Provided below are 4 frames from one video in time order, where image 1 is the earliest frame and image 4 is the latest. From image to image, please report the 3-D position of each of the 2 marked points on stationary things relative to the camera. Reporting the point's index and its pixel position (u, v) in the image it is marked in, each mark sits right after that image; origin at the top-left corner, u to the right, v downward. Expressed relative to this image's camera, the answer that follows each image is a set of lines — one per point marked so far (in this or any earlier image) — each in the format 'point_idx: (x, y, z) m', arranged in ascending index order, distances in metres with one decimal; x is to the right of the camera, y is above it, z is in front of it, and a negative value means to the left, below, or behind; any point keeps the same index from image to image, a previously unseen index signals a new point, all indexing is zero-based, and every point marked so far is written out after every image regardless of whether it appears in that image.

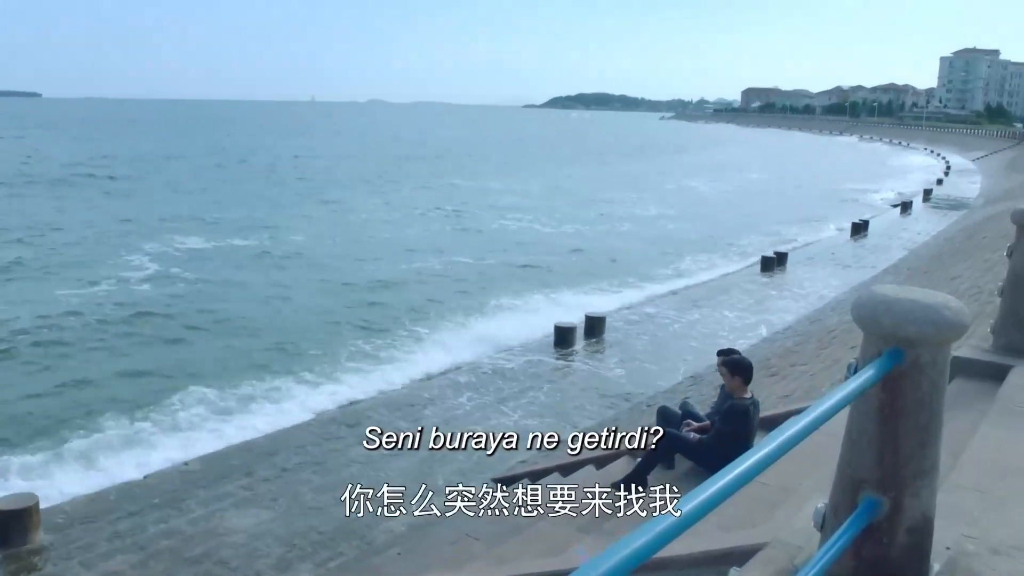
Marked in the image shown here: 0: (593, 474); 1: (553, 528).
0: (+0.8, -1.9, +8.5) m
1: (+0.3, -1.9, +6.7) m
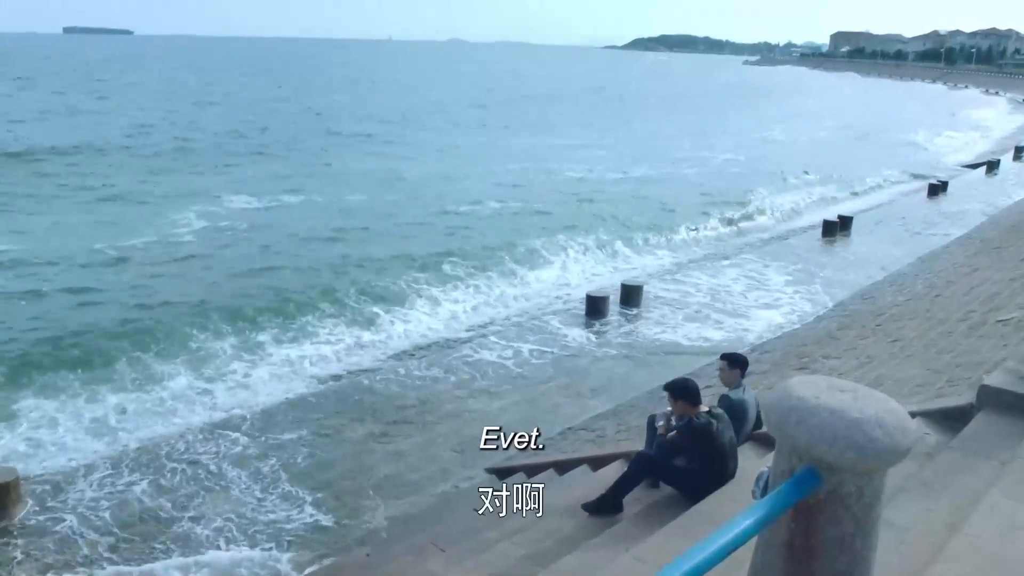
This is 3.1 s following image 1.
0: (+0.7, -1.8, +7.9) m
1: (0.0, -1.9, +6.2) m
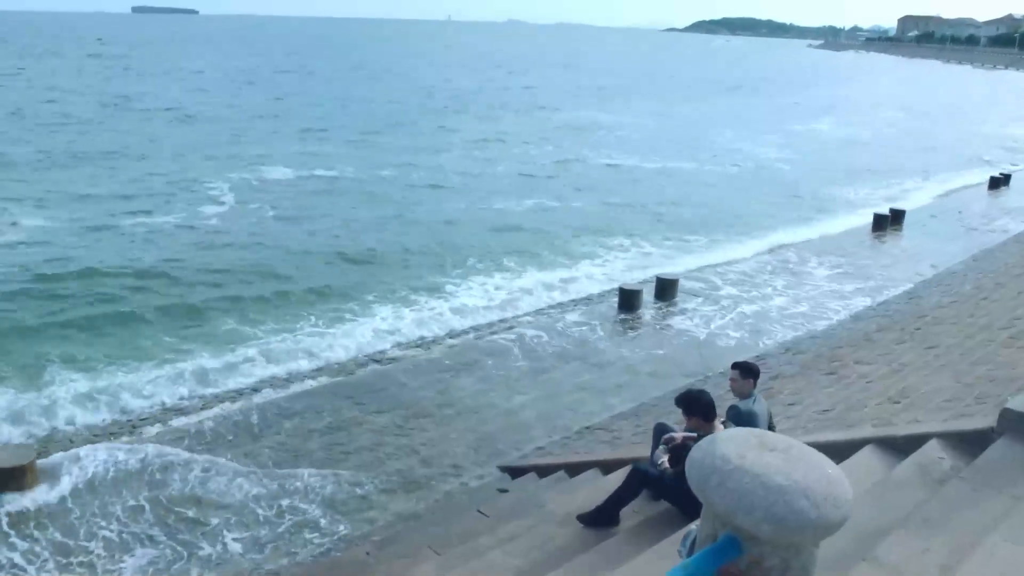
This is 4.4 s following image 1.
0: (+0.8, -1.8, +7.7) m
1: (0.0, -1.9, +6.0) m
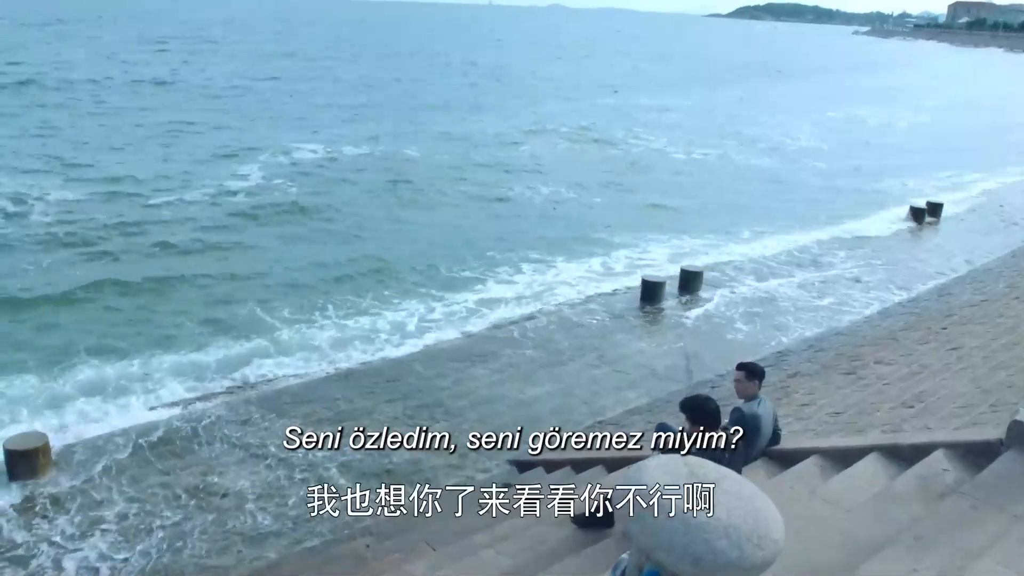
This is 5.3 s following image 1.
0: (+0.8, -1.7, +7.6) m
1: (-0.1, -1.9, +5.9) m
